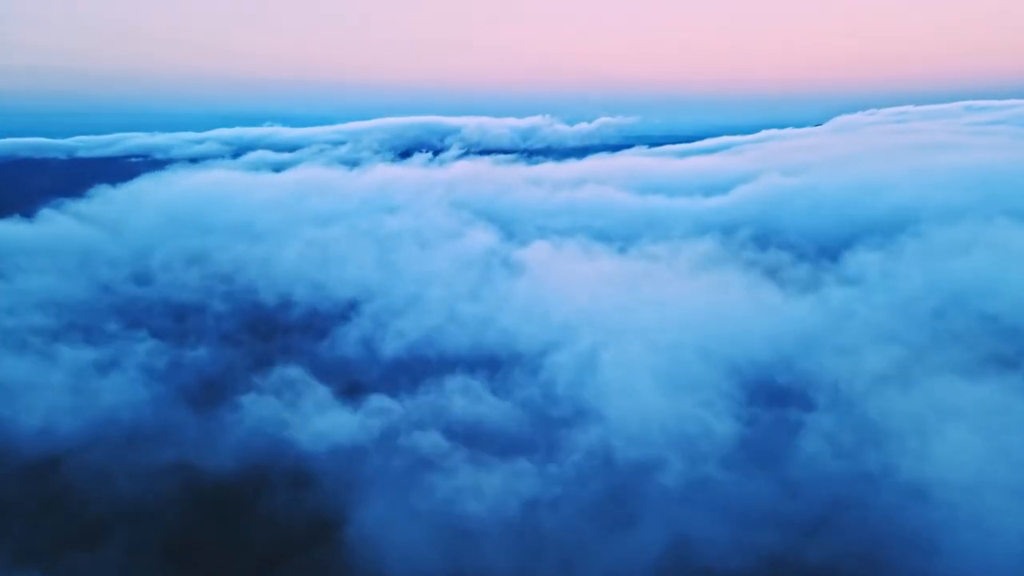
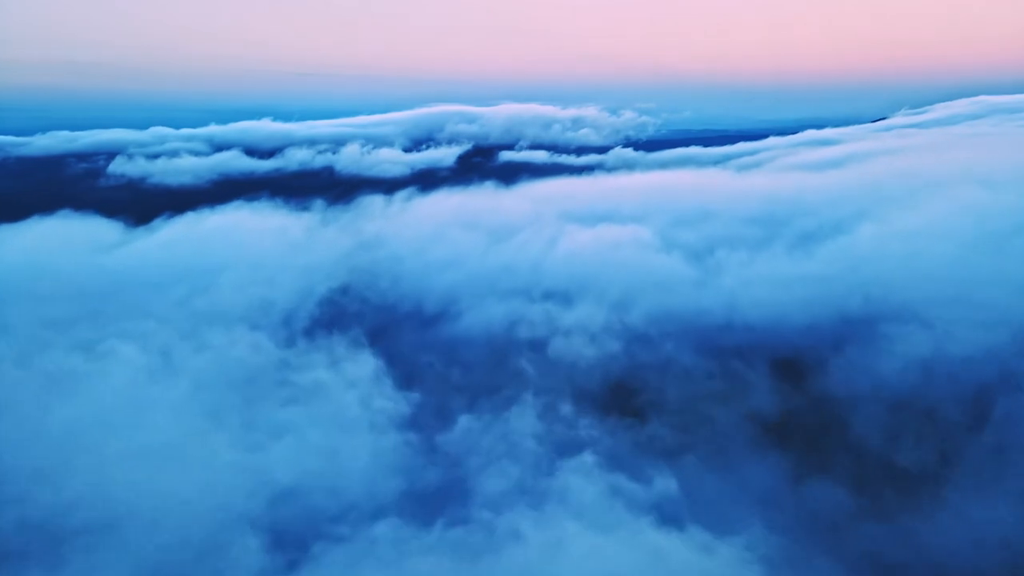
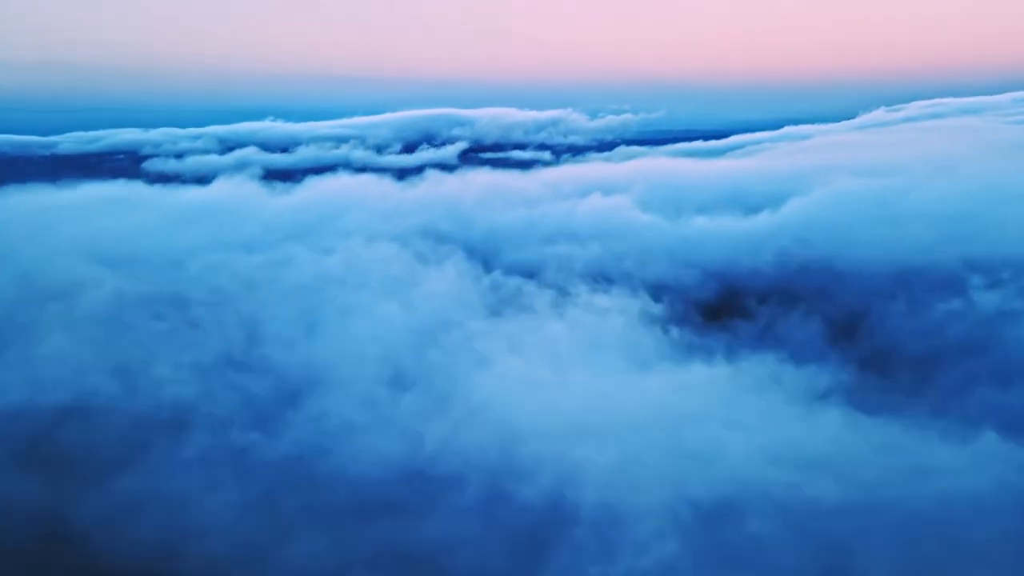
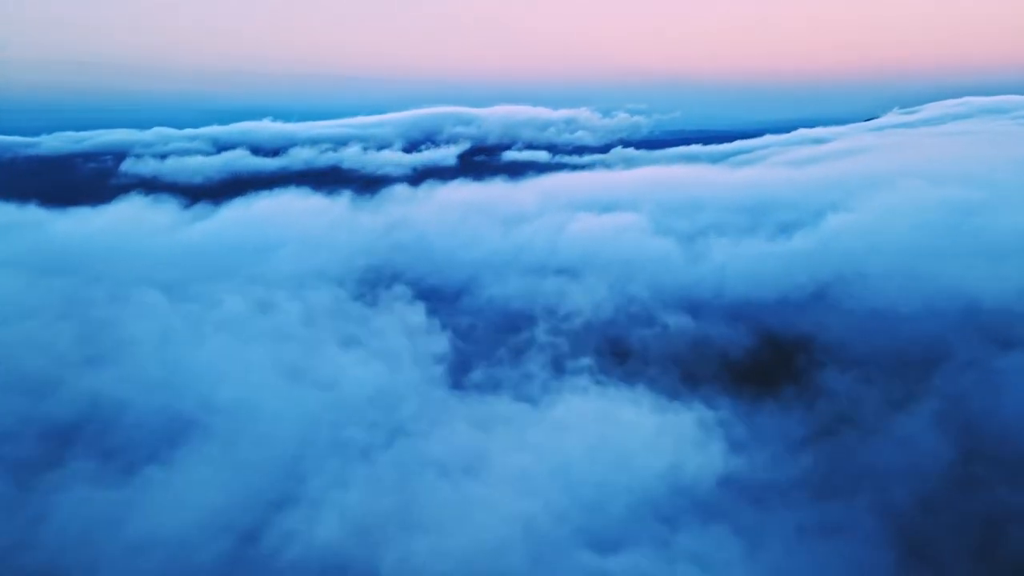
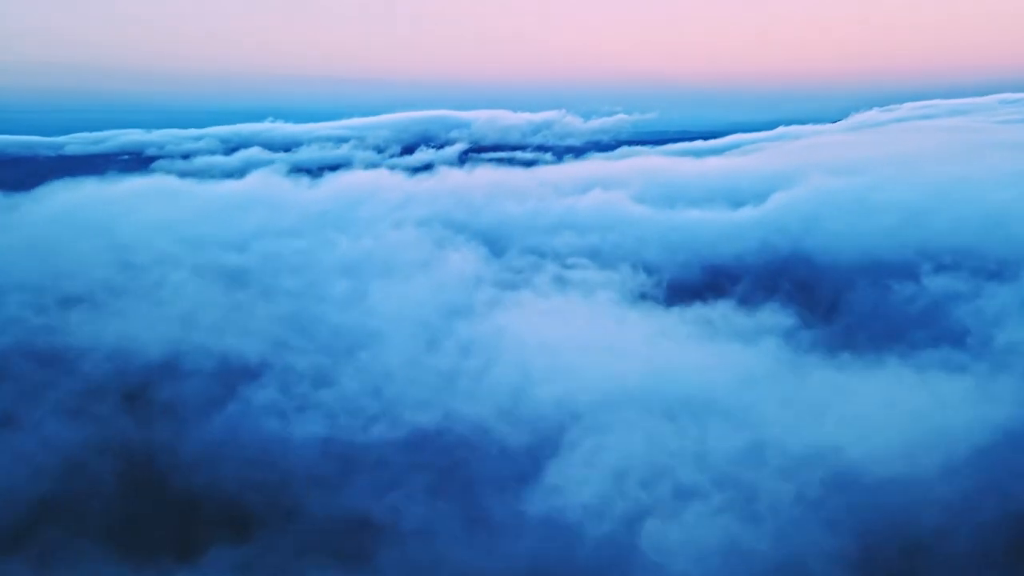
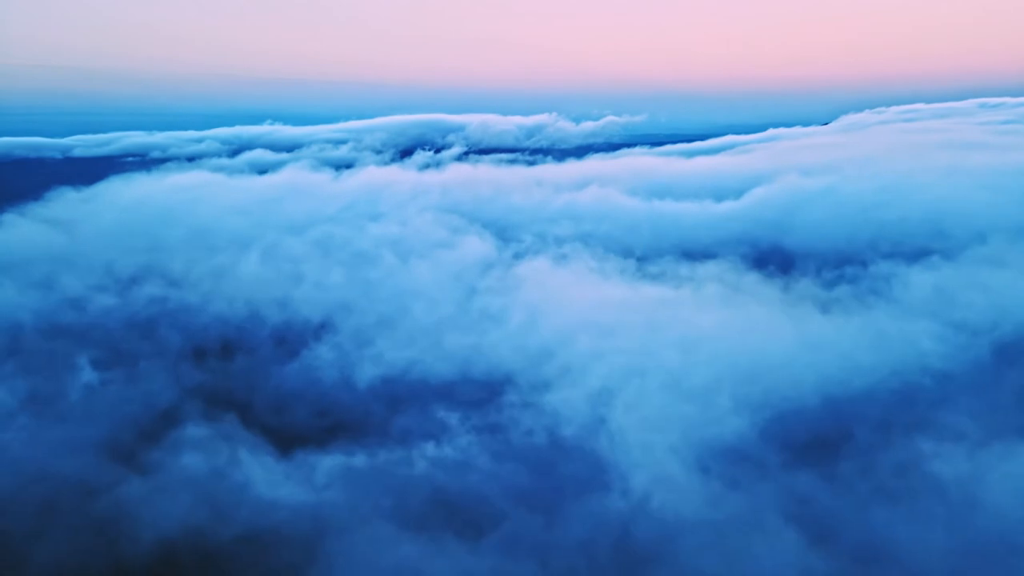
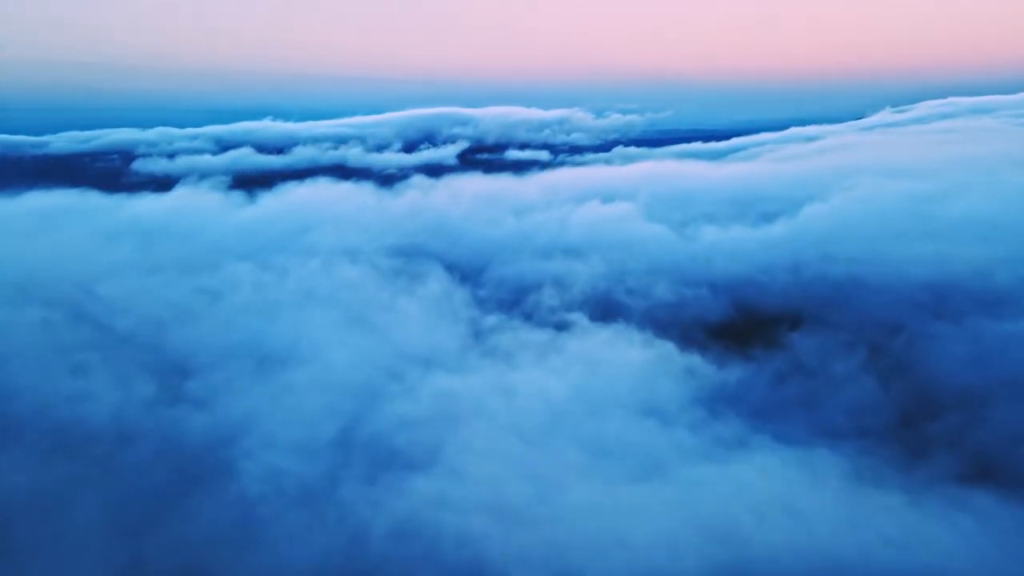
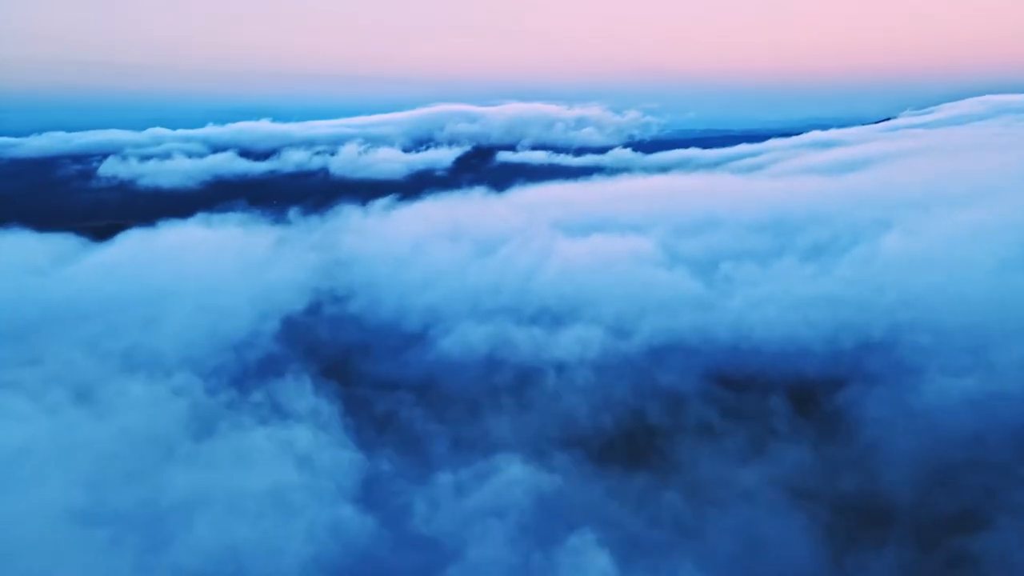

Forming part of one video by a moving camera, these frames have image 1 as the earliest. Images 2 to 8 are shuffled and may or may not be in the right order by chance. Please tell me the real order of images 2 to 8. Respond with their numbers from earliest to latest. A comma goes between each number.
6, 5, 3, 7, 4, 2, 8
